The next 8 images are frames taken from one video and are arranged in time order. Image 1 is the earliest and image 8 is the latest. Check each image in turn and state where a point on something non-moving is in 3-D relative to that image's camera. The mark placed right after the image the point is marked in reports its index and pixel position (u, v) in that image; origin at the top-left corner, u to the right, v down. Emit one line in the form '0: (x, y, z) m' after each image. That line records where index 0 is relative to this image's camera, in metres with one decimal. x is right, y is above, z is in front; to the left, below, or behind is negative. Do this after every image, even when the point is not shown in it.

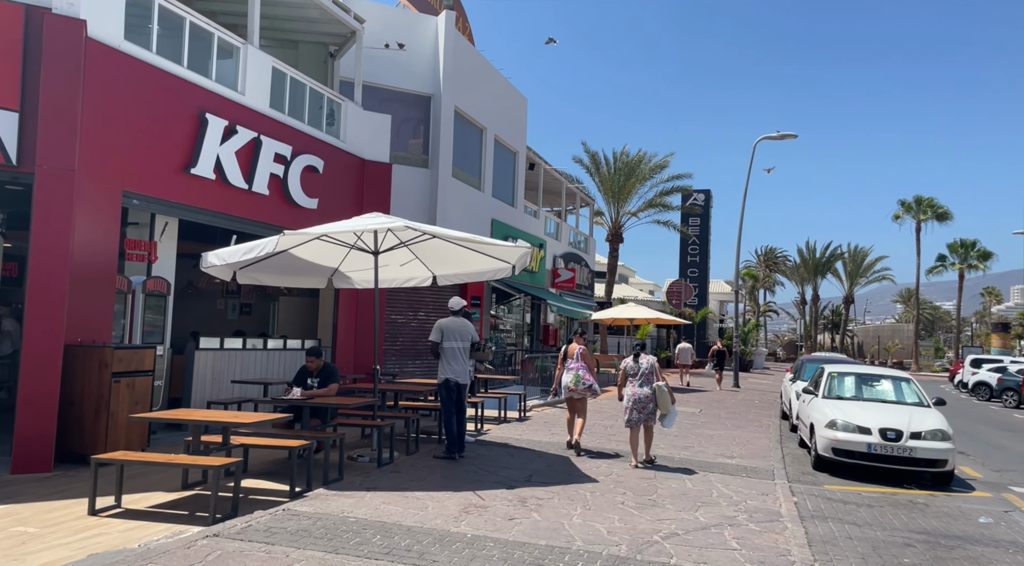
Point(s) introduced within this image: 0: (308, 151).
0: (-3.3, +2.2, +12.3) m
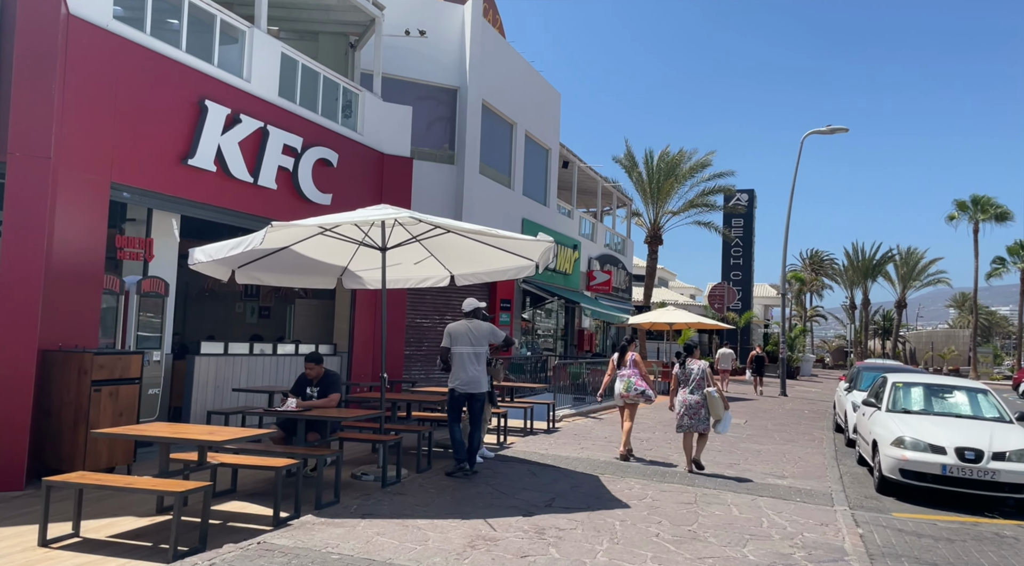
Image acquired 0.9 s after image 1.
0: (-2.9, +2.1, +11.6) m
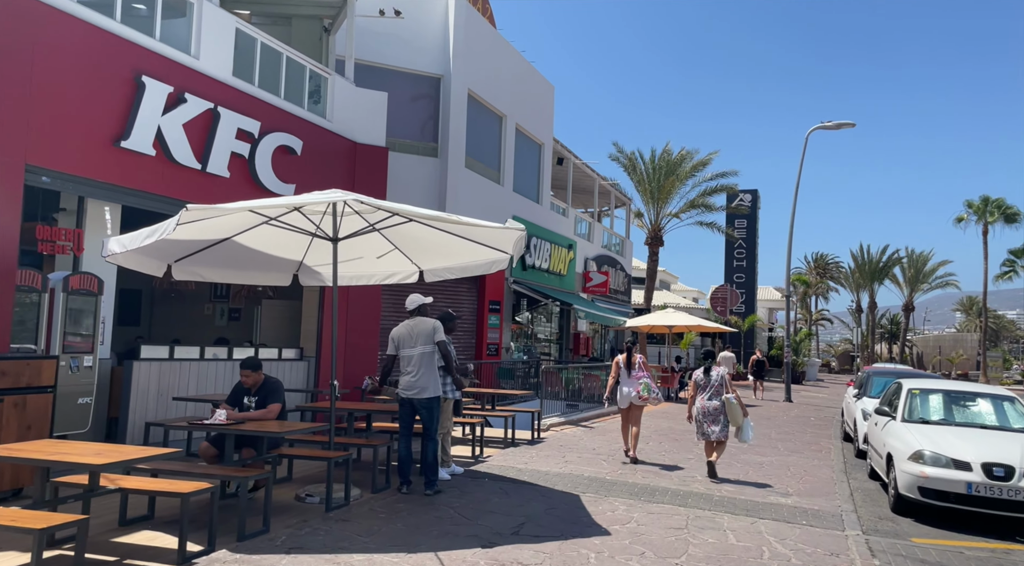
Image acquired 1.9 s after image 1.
0: (-3.2, +2.2, +10.6) m
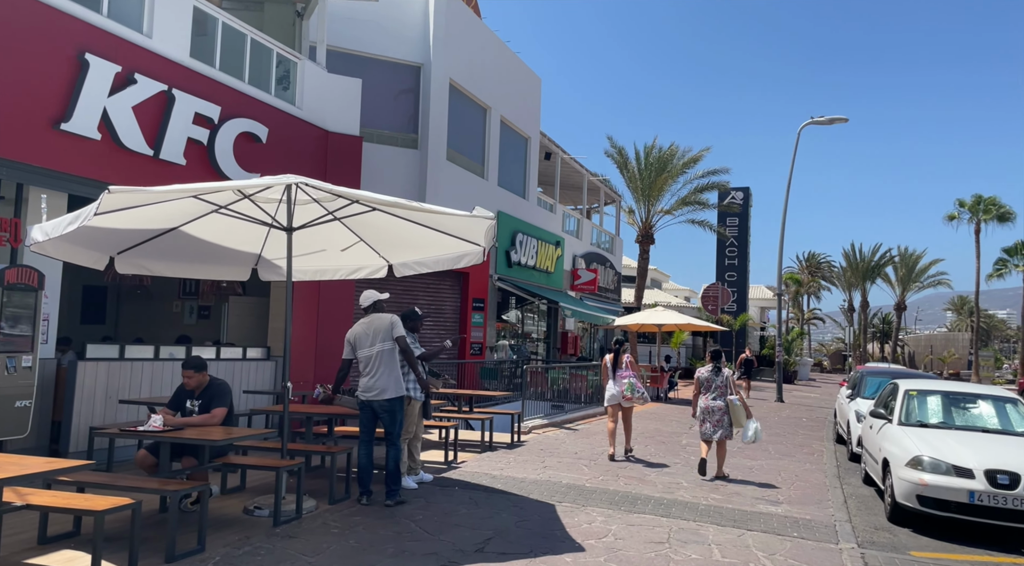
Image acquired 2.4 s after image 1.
0: (-3.5, +2.2, +10.1) m
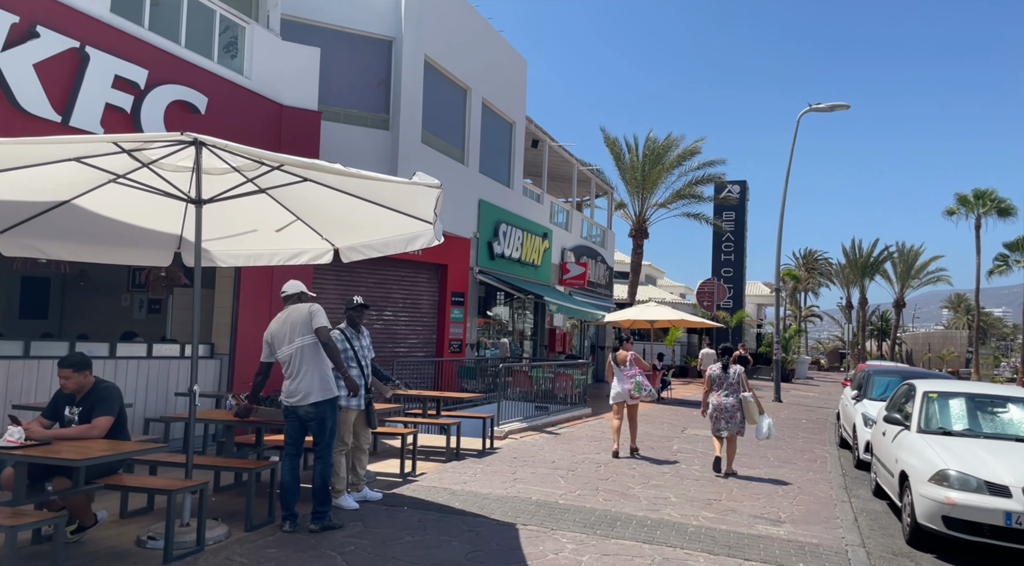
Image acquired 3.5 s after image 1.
0: (-3.9, +2.4, +8.9) m
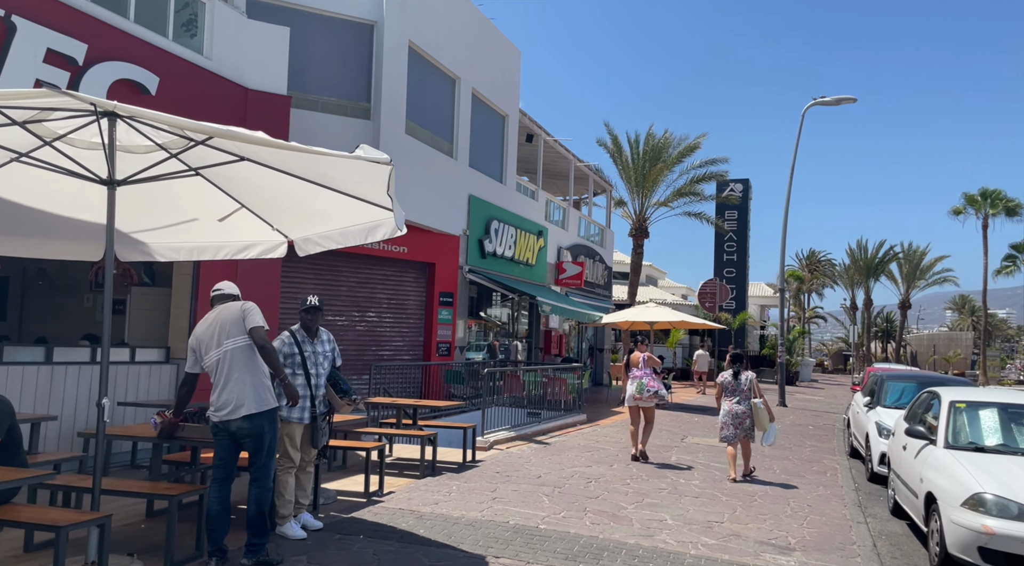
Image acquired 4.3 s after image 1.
0: (-4.1, +2.4, +8.1) m
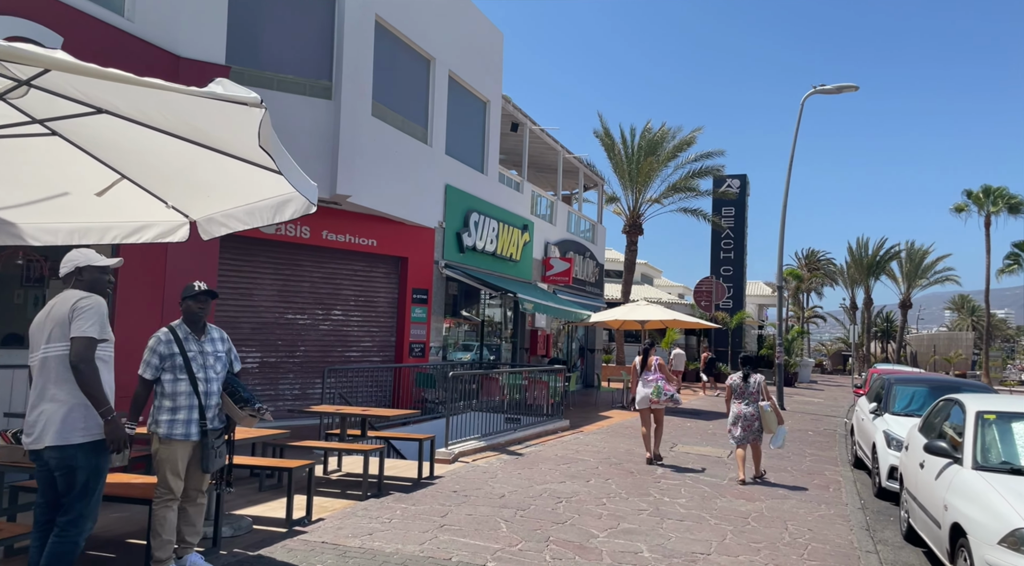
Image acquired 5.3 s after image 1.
0: (-4.5, +2.5, +7.0) m
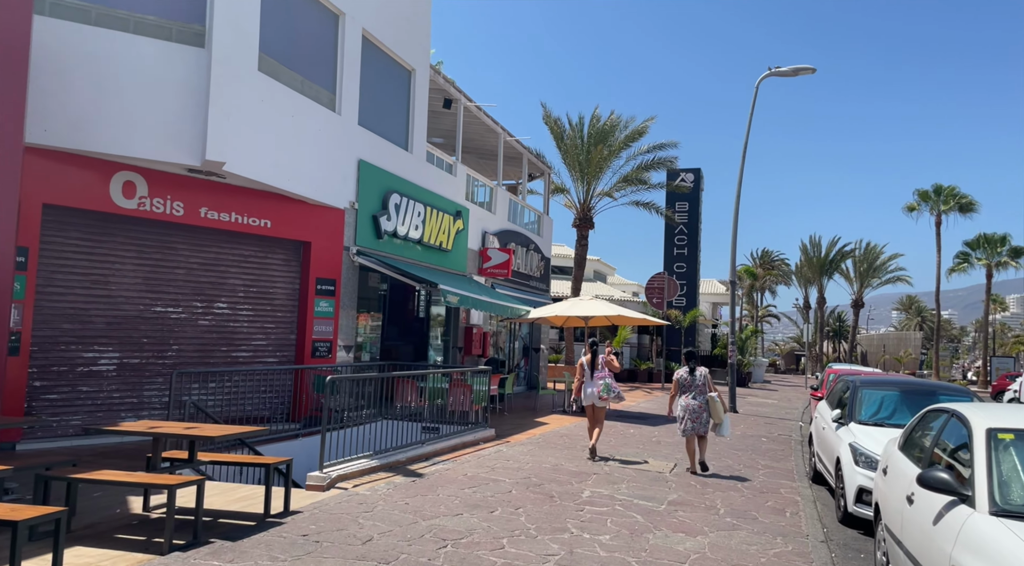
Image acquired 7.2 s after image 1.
0: (-5.5, +2.7, +5.0) m
